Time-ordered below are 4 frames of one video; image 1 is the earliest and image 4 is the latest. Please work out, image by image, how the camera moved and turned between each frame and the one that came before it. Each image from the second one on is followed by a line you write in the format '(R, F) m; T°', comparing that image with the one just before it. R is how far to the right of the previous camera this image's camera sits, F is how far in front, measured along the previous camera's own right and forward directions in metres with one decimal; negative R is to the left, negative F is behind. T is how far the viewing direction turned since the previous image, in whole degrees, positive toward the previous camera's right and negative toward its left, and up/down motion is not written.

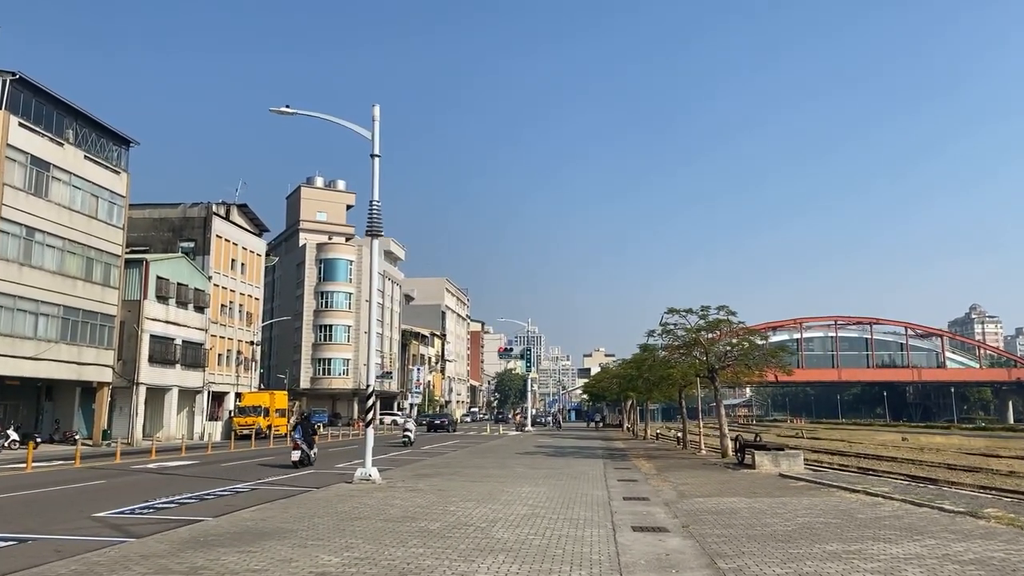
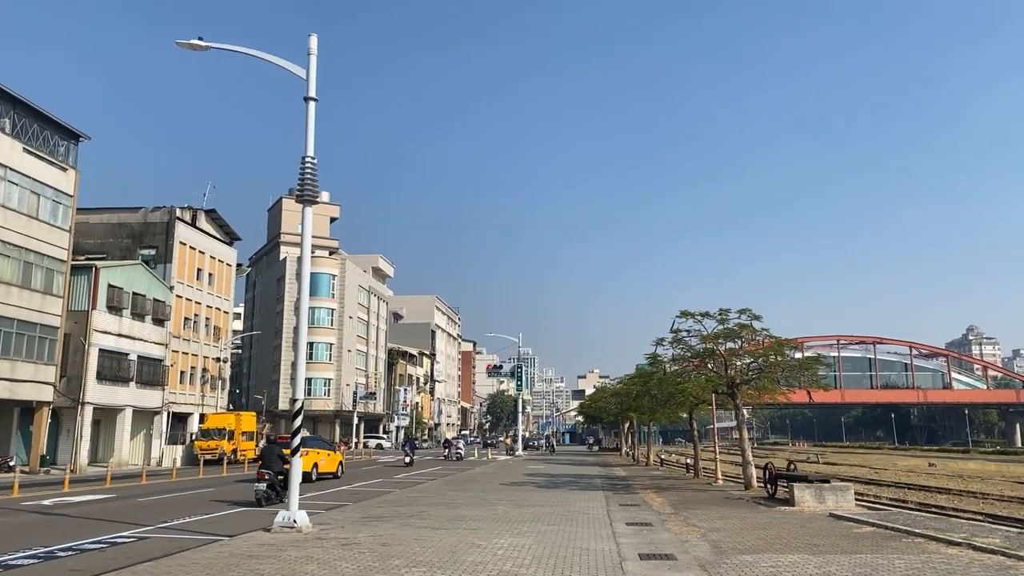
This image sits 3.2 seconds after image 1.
(+0.3, +4.1) m; 0°
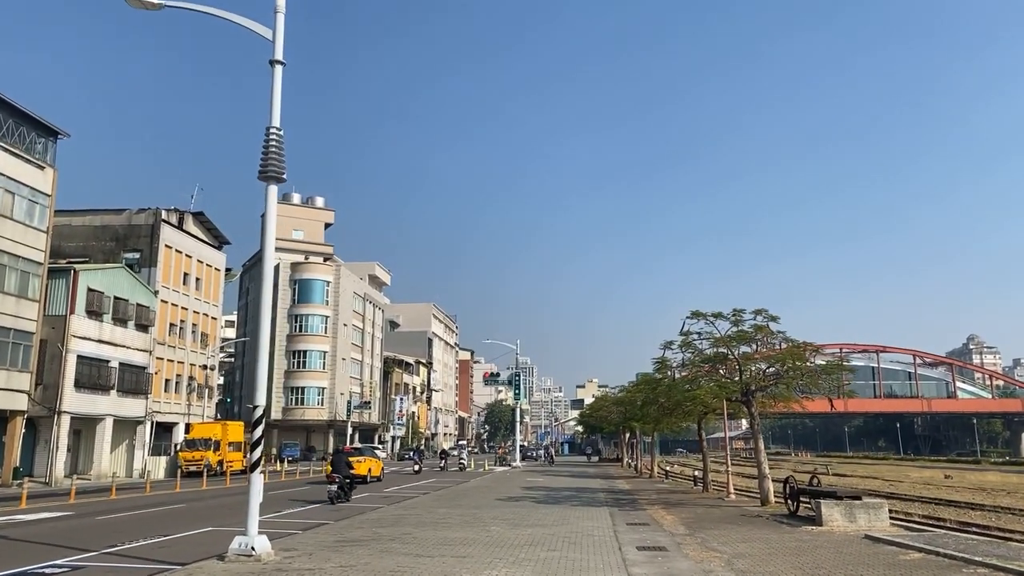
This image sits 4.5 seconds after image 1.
(0.0, +1.7) m; 0°
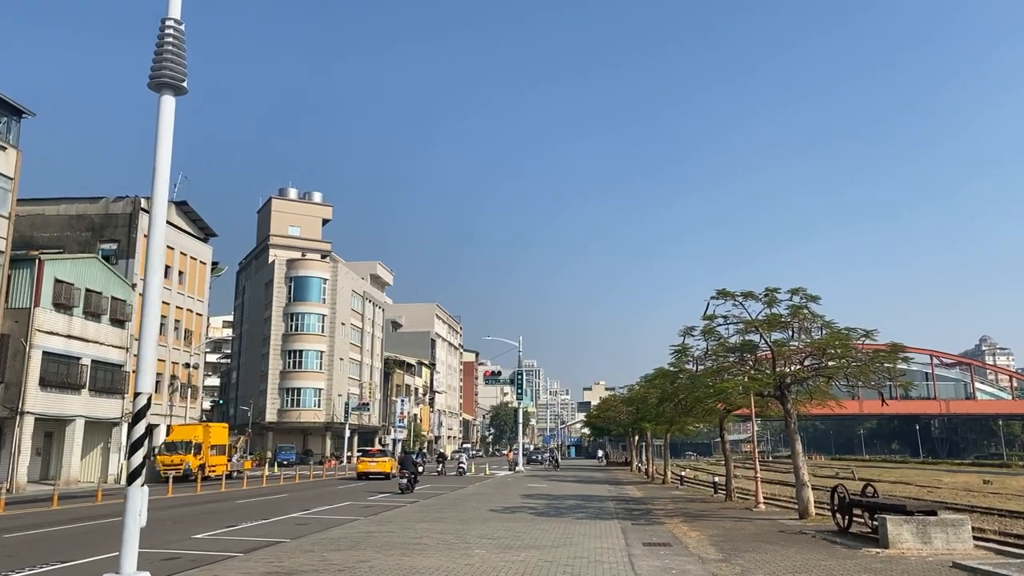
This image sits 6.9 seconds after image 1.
(+0.3, +3.0) m; 0°
